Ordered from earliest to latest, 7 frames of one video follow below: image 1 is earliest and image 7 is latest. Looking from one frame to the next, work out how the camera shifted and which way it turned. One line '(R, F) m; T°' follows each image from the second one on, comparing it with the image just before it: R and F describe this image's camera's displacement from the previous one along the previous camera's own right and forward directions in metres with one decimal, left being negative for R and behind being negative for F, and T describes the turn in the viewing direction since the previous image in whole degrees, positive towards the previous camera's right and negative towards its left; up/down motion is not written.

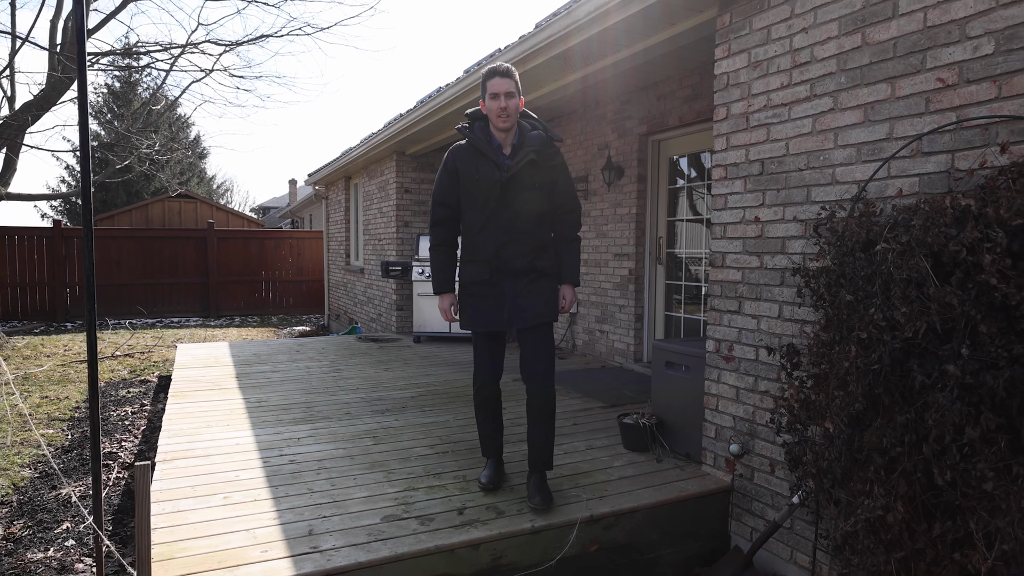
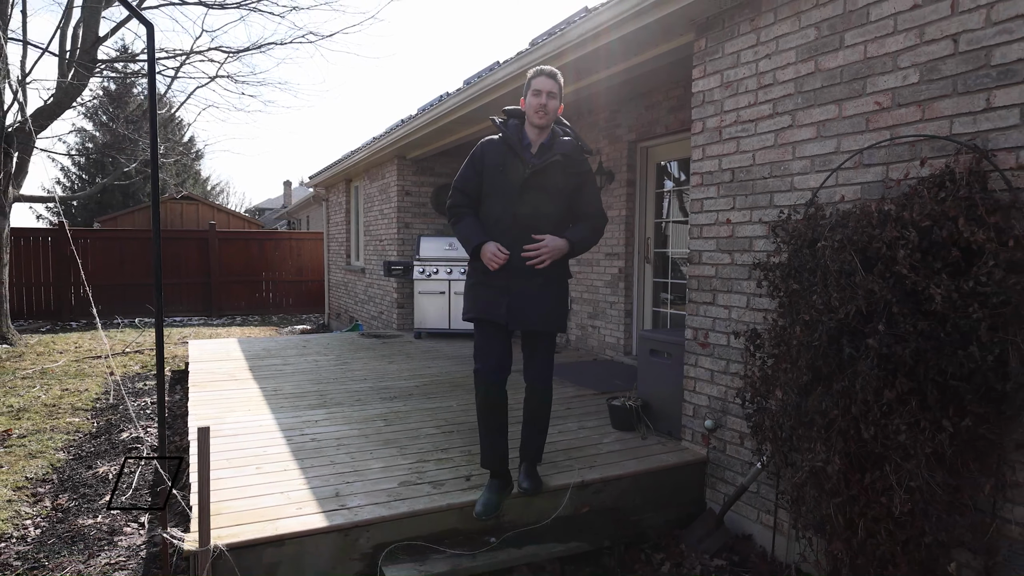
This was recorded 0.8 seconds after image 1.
(0.0, -0.4) m; +1°
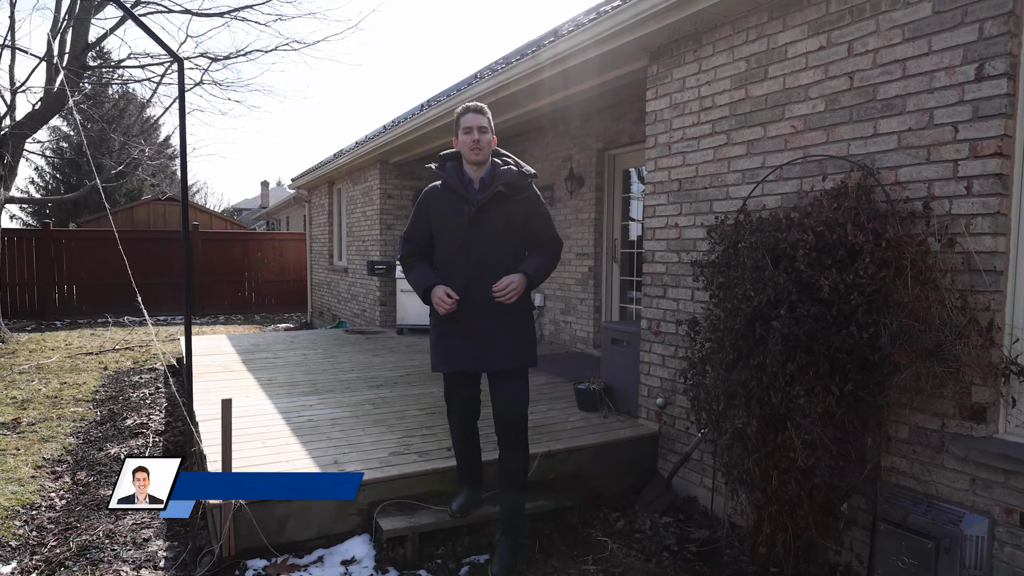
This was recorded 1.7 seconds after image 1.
(0.0, -0.4) m; +2°
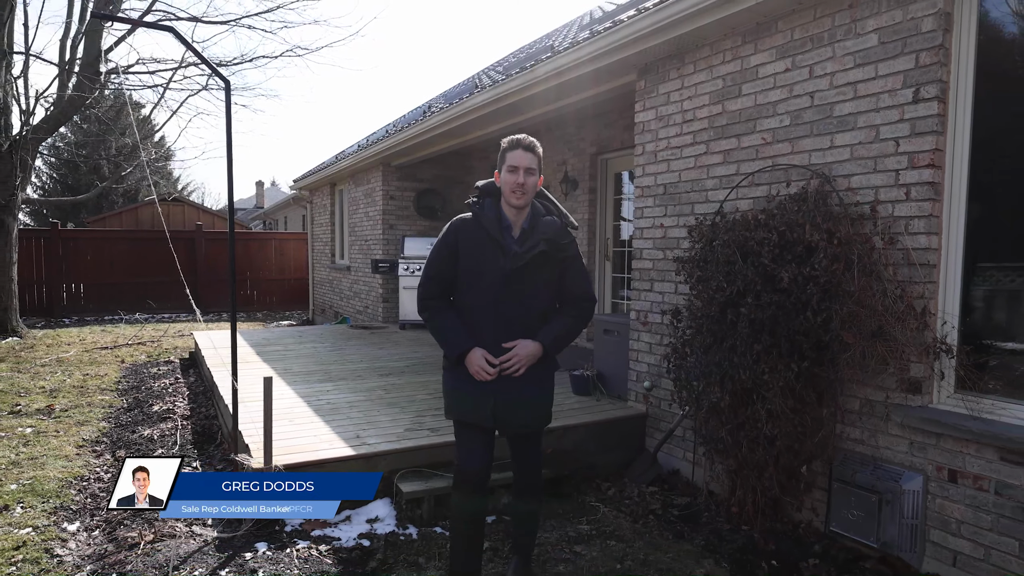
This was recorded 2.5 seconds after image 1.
(0.0, -0.4) m; +1°
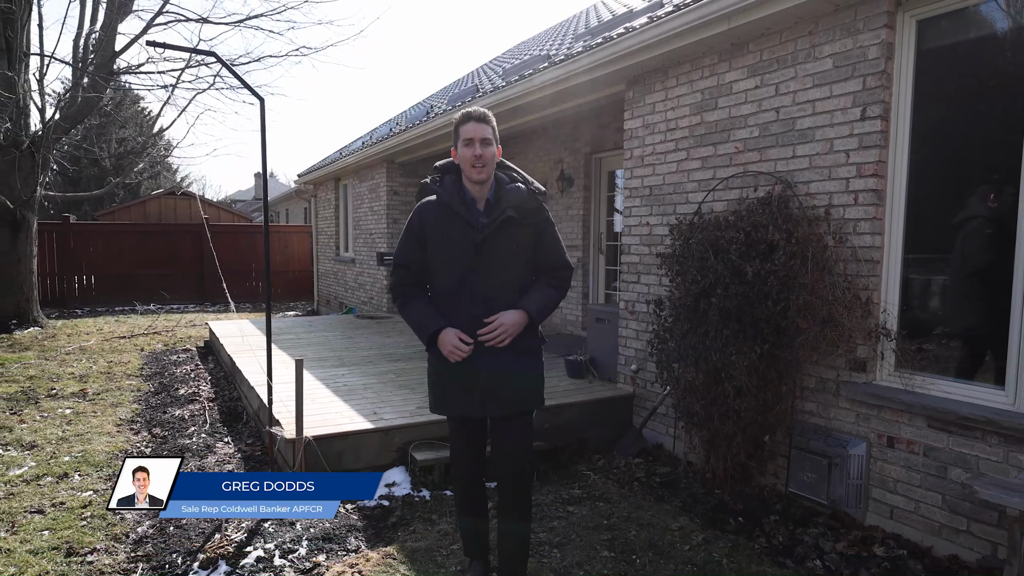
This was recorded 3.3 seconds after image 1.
(0.0, -0.4) m; 0°
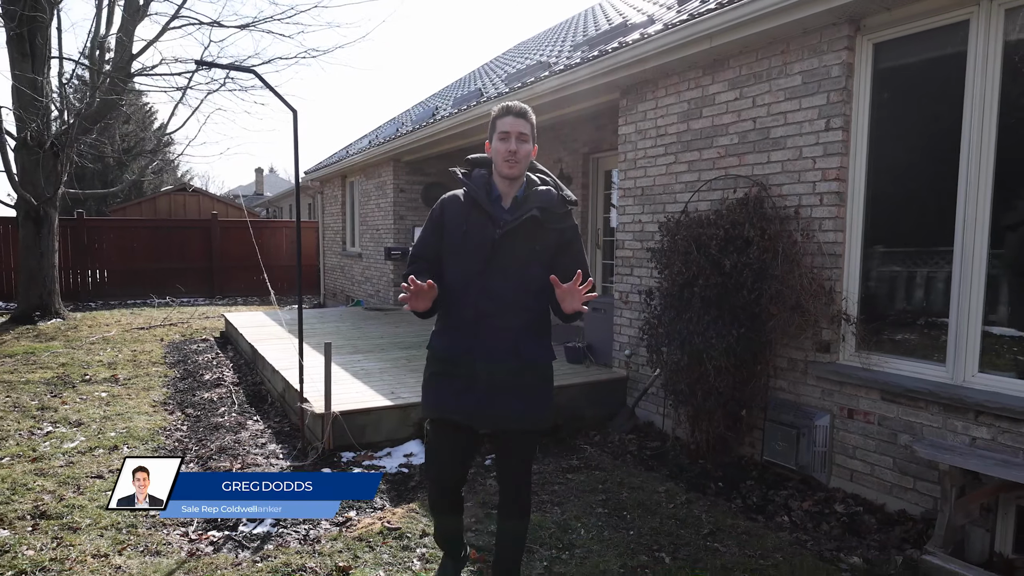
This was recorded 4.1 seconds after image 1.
(0.0, -0.4) m; 0°
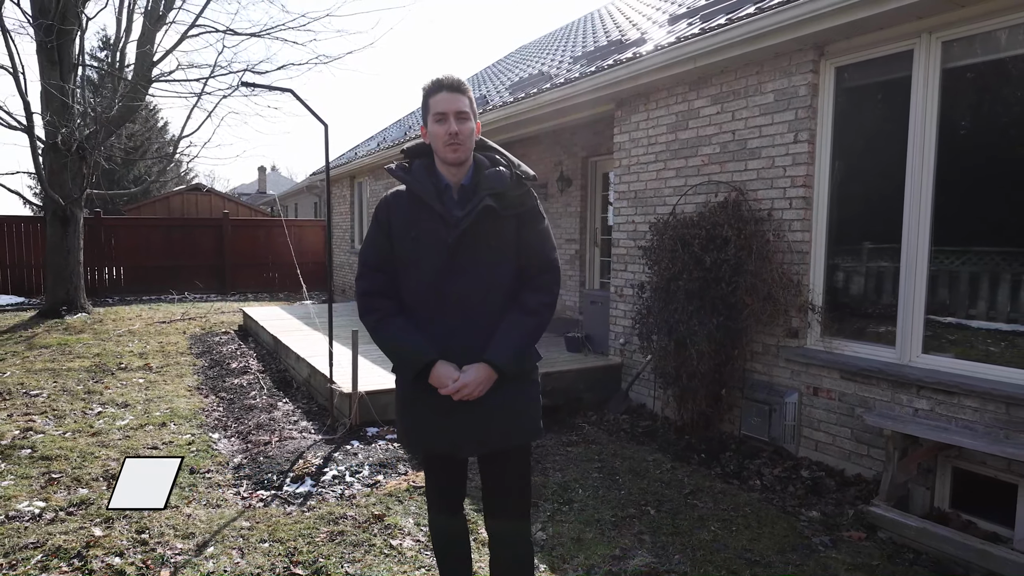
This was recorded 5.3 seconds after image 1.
(0.0, -0.5) m; 0°
